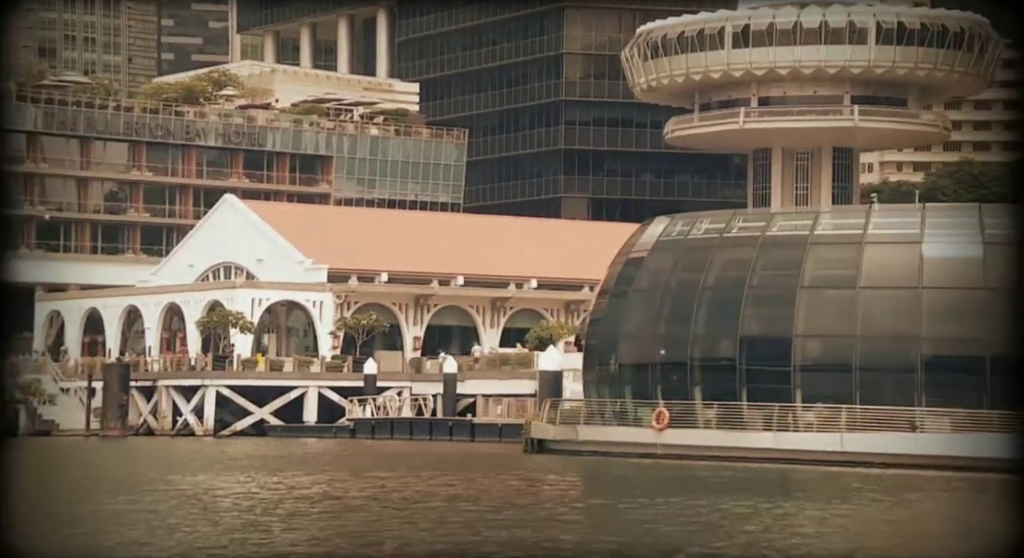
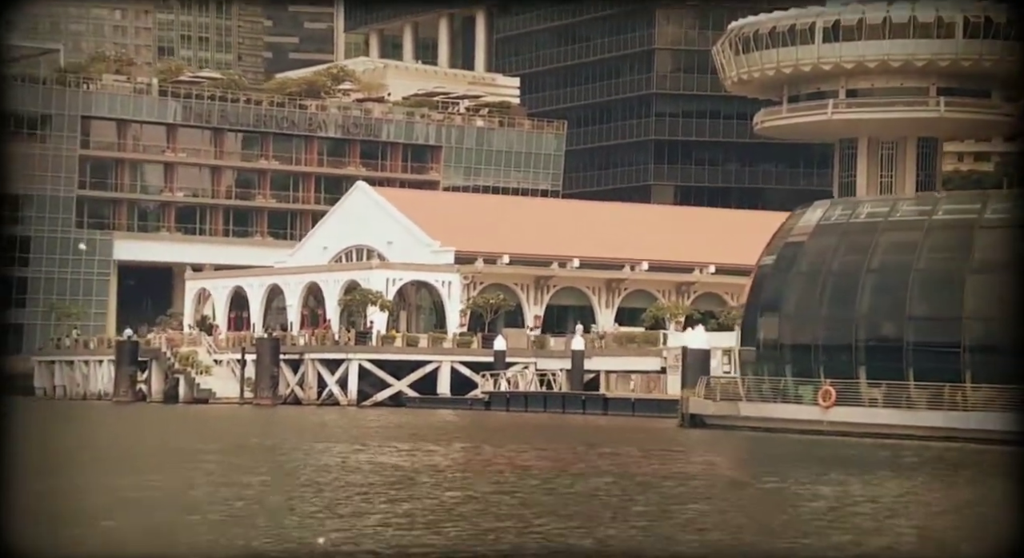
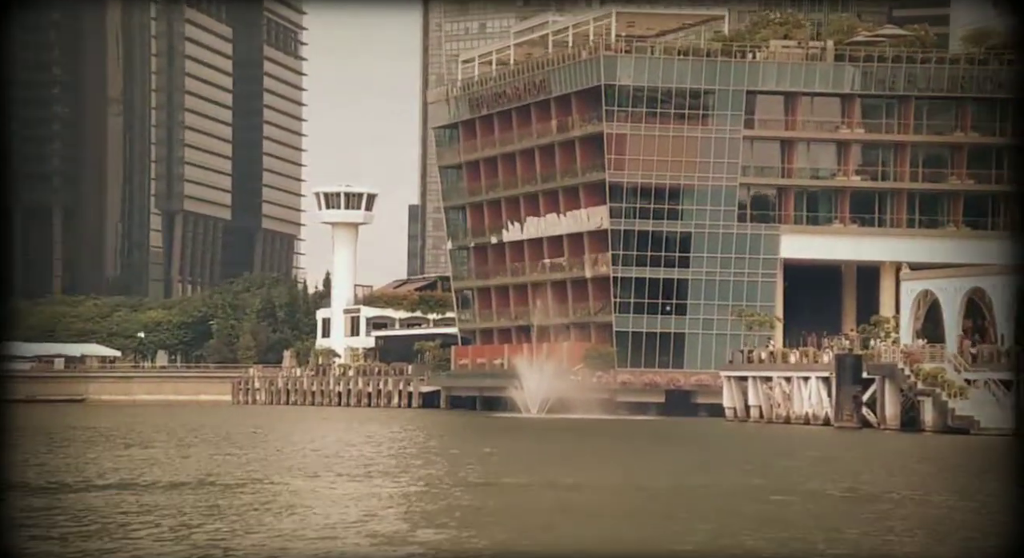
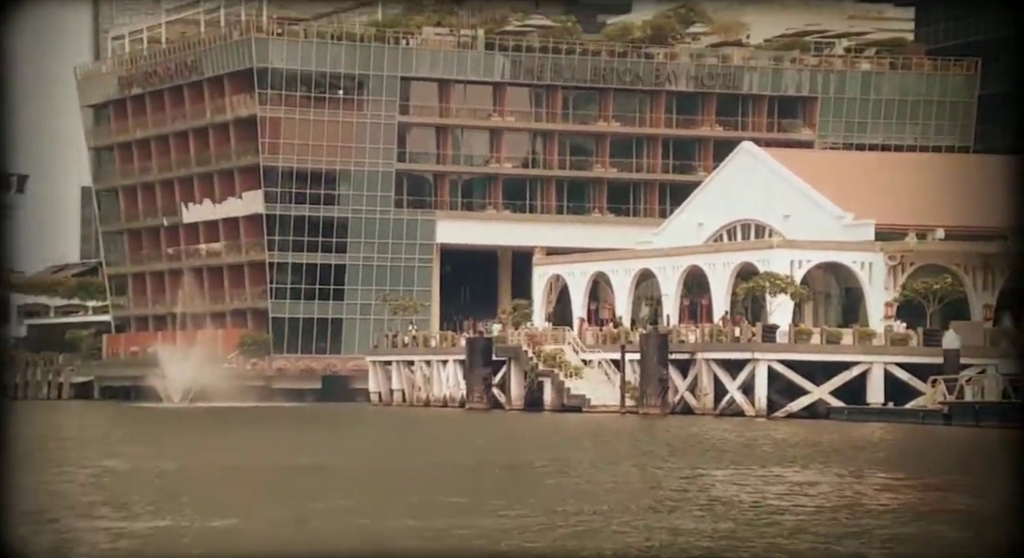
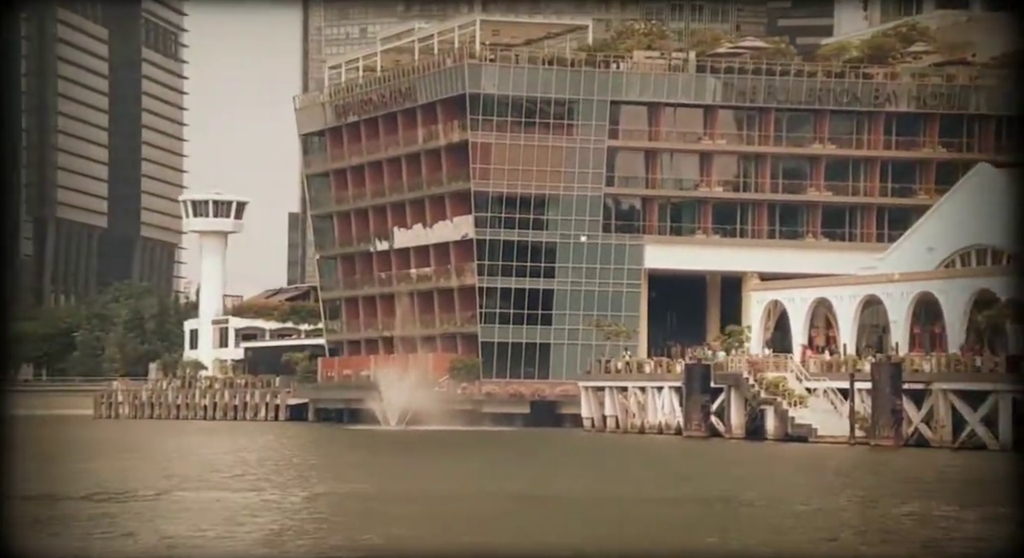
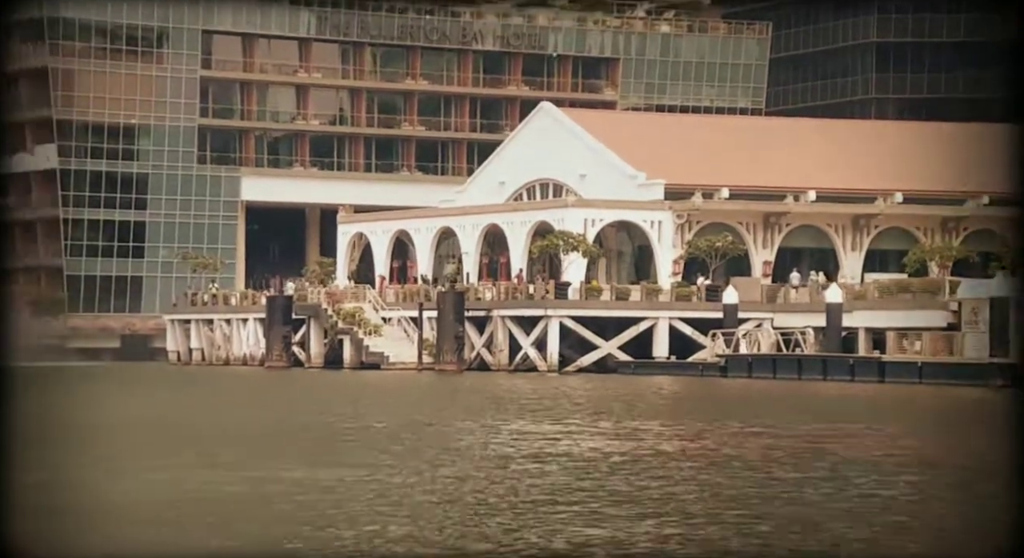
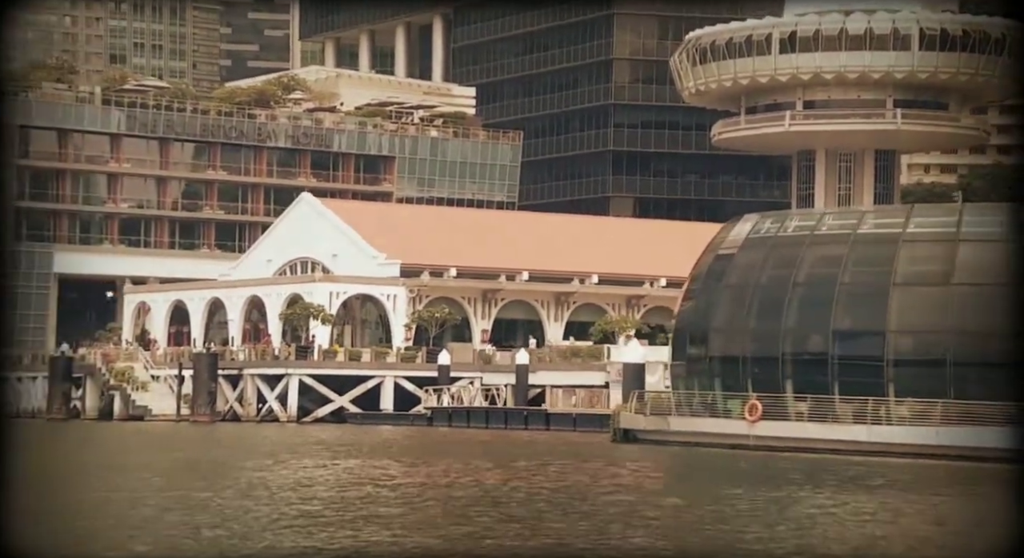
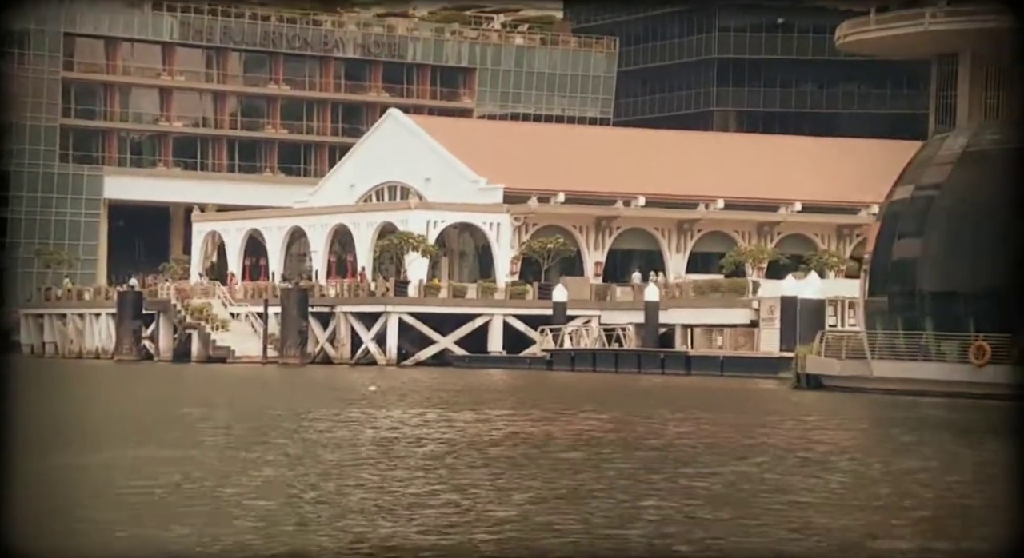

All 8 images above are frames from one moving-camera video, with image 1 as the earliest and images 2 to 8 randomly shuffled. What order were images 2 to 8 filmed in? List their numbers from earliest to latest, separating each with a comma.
7, 2, 8, 6, 4, 5, 3
